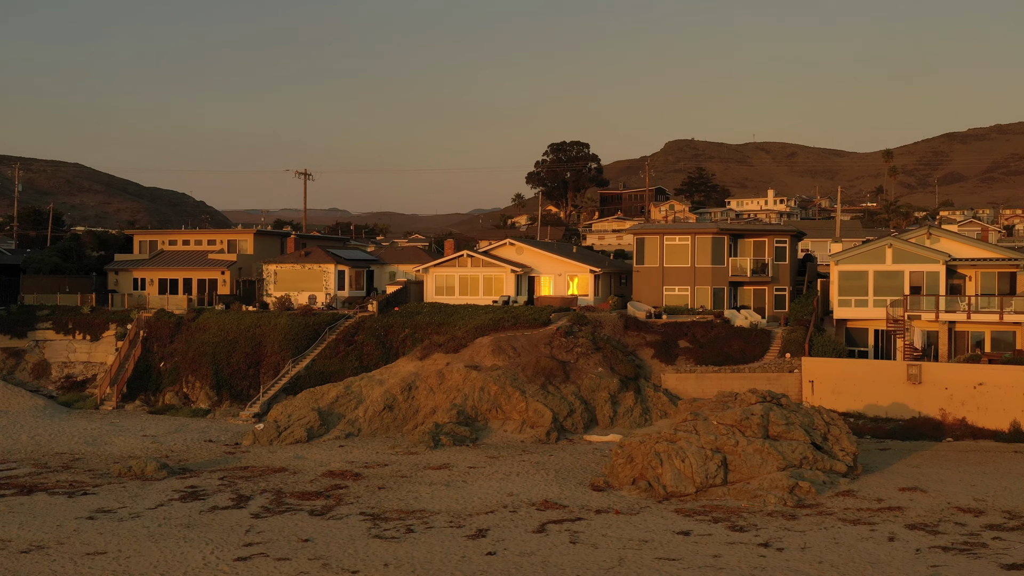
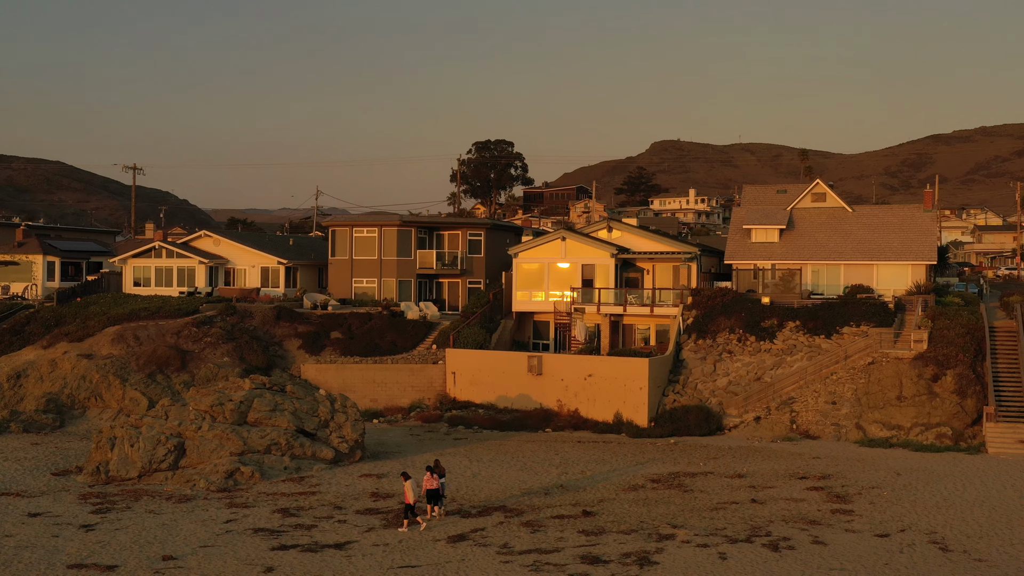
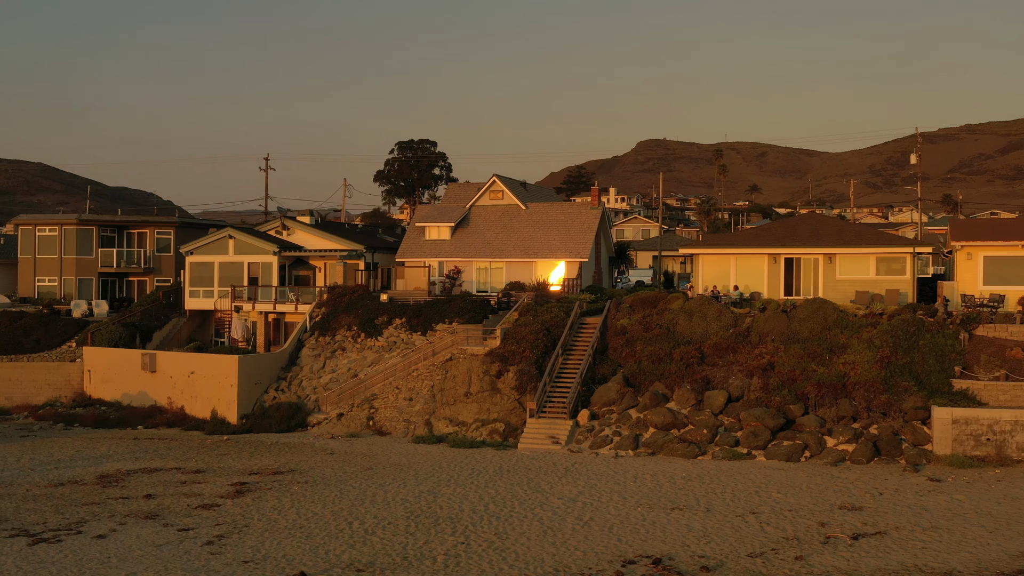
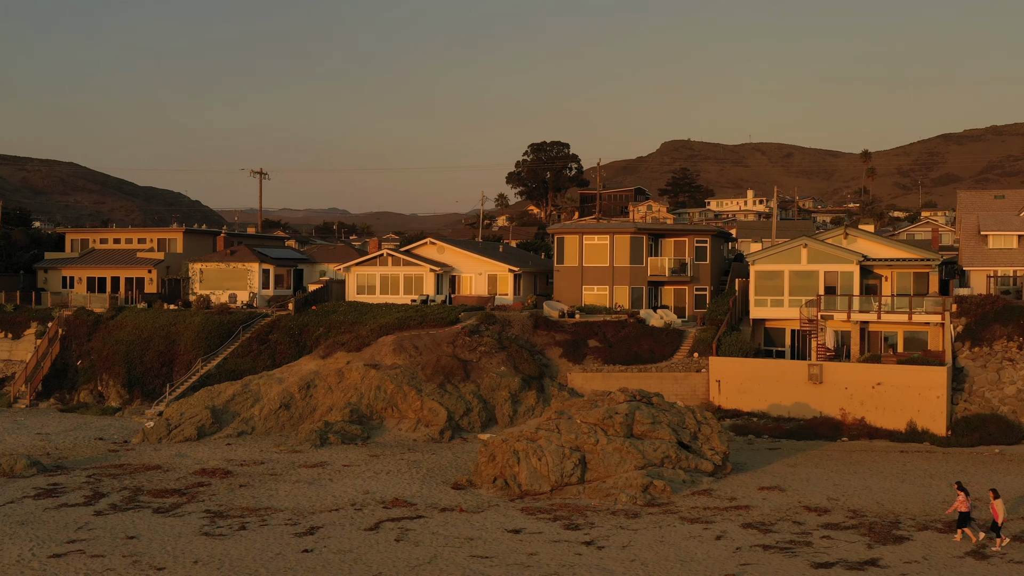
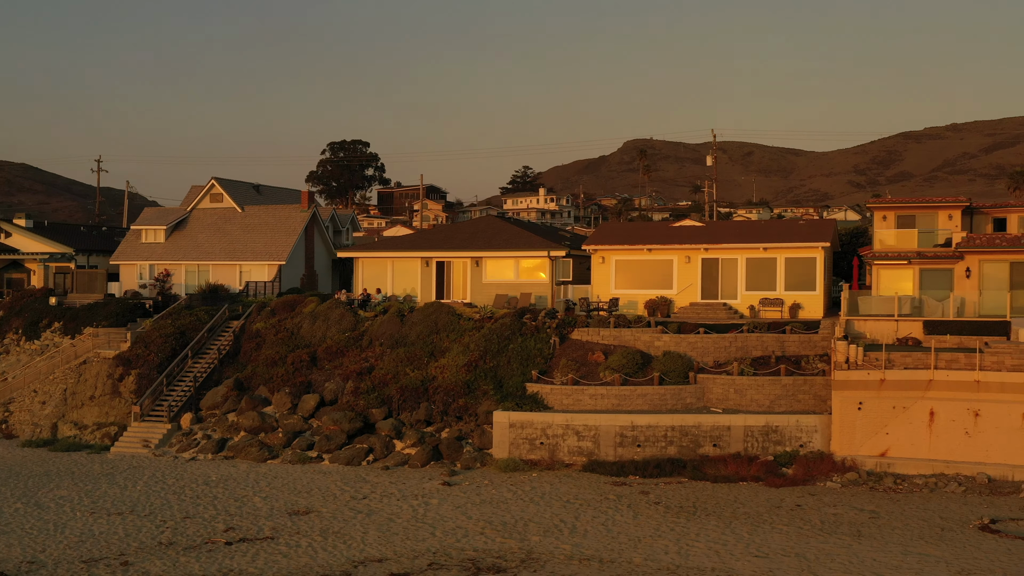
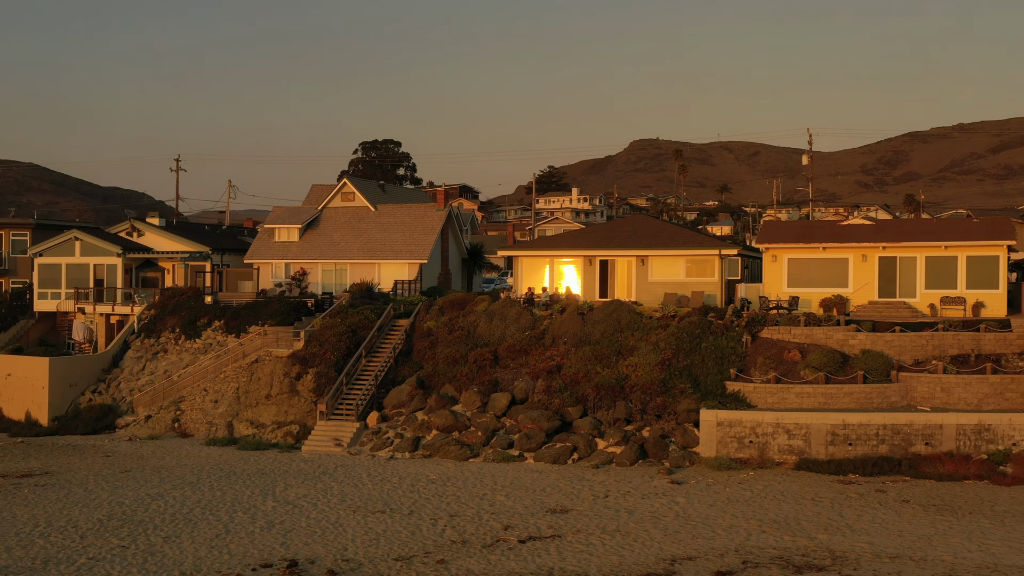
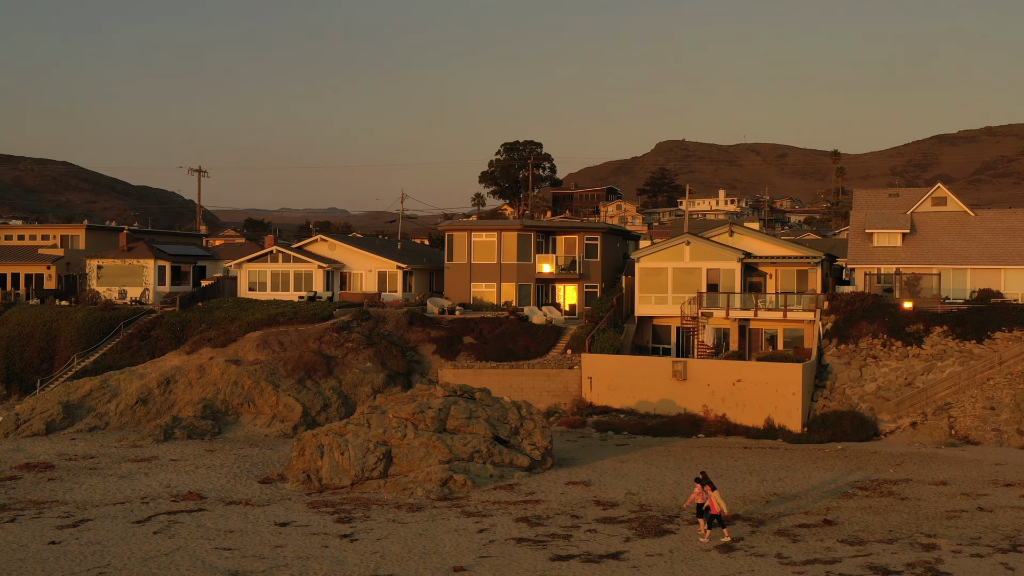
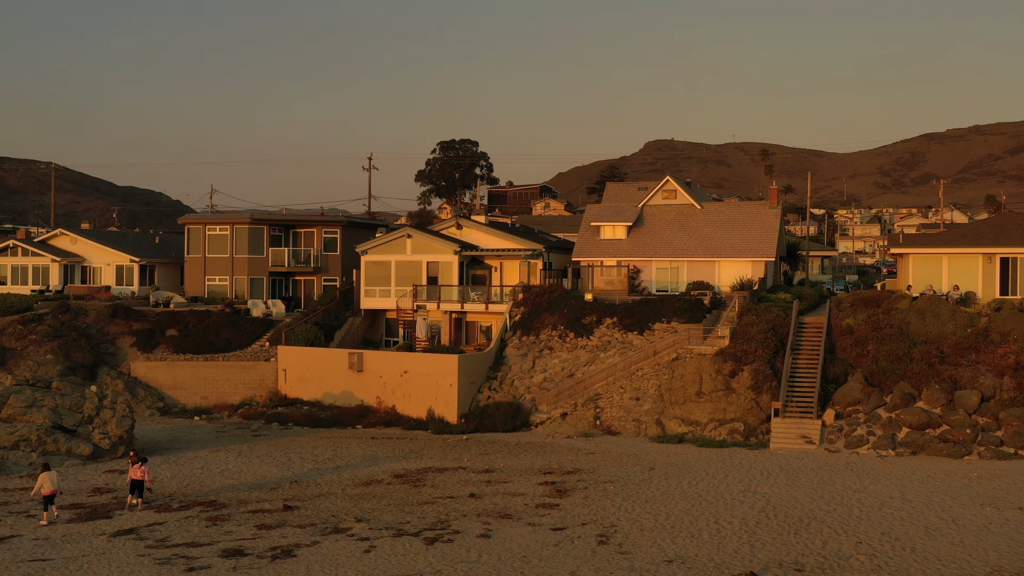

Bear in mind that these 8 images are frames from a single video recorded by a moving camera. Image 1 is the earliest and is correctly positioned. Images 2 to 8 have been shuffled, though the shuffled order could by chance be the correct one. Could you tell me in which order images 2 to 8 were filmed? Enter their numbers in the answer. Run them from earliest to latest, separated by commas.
4, 7, 2, 8, 3, 6, 5
